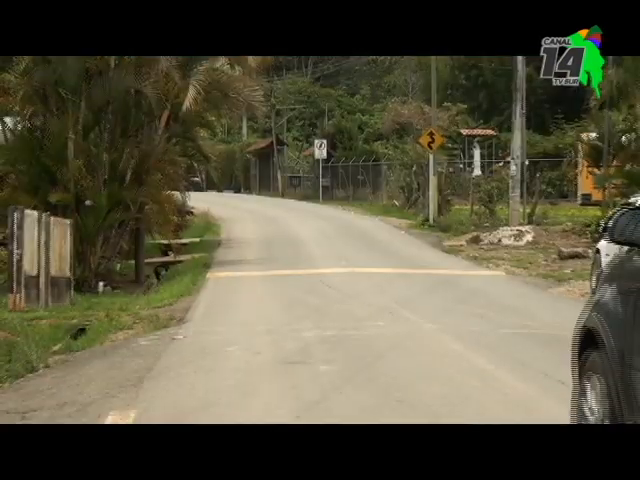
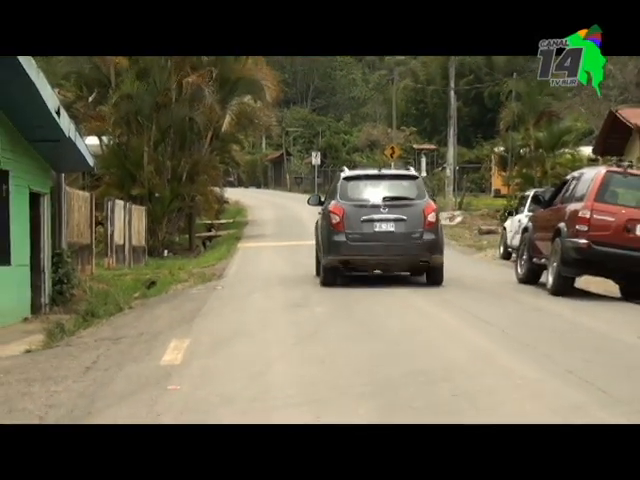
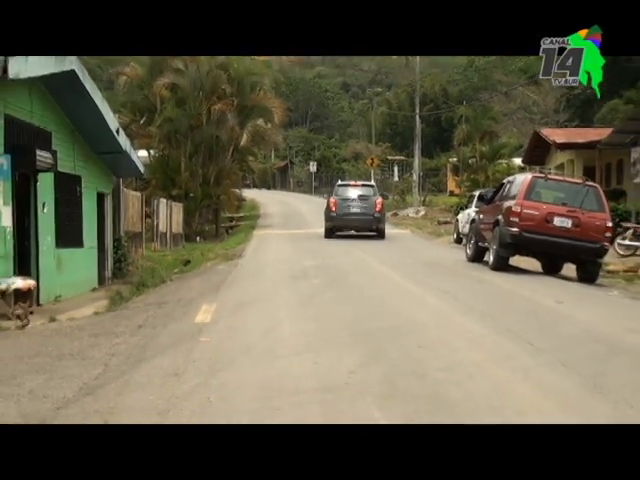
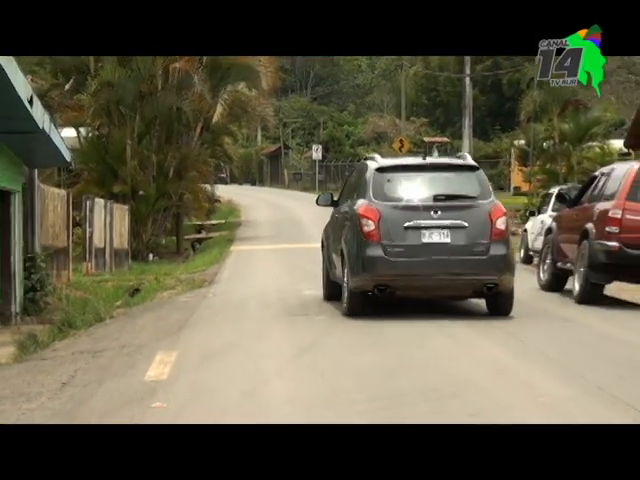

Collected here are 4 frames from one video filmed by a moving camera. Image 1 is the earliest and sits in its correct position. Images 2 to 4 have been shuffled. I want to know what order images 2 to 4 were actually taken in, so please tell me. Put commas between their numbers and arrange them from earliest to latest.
4, 2, 3
